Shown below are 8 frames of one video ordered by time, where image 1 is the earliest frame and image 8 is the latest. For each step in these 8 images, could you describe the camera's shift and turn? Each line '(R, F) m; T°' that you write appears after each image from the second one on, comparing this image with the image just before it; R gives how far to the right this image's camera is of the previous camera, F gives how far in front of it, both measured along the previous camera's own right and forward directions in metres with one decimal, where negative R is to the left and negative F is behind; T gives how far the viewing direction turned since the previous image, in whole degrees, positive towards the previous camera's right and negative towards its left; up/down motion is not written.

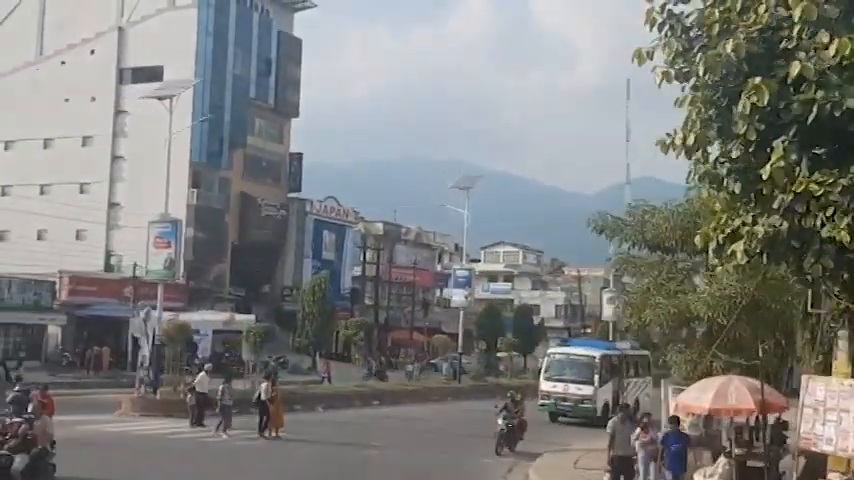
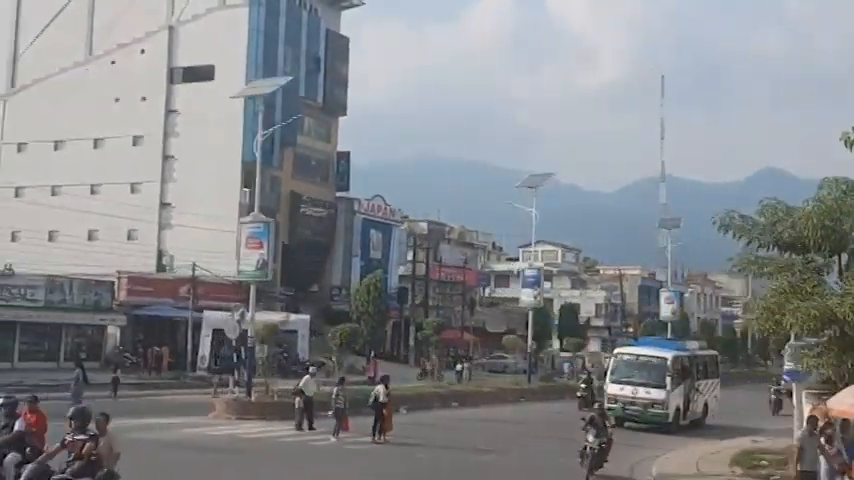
(-1.8, +0.3) m; -1°
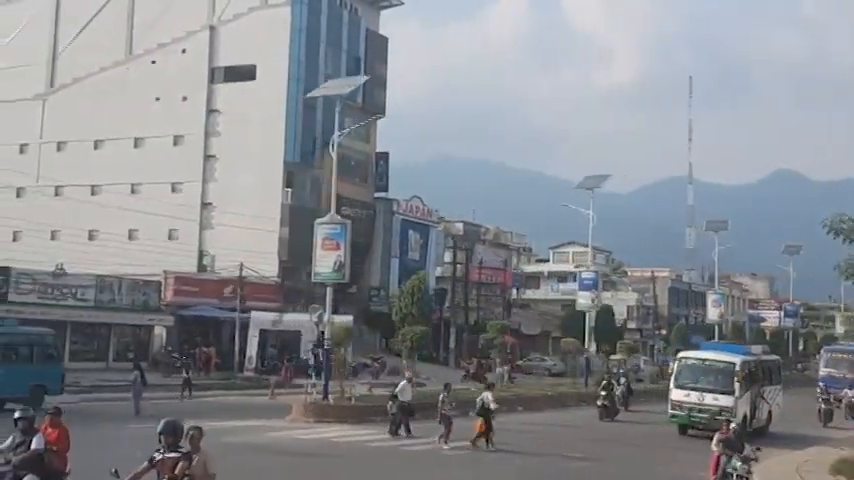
(-1.6, +0.3) m; -1°
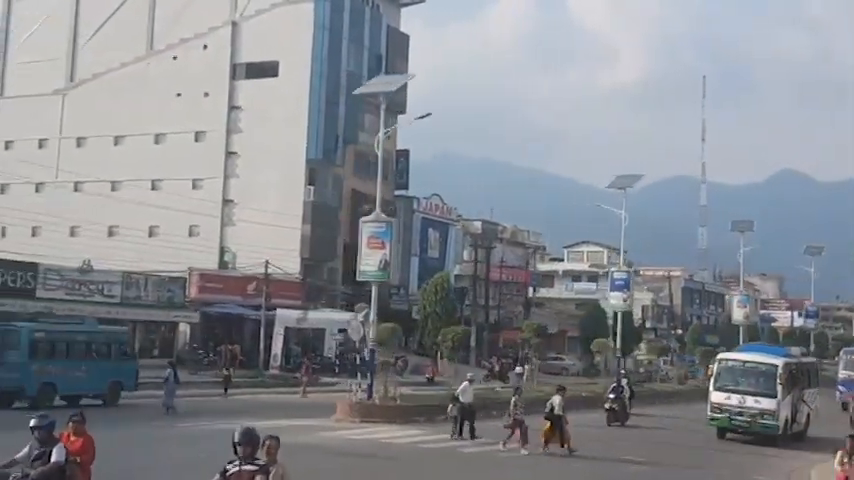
(-1.0, +0.2) m; 0°
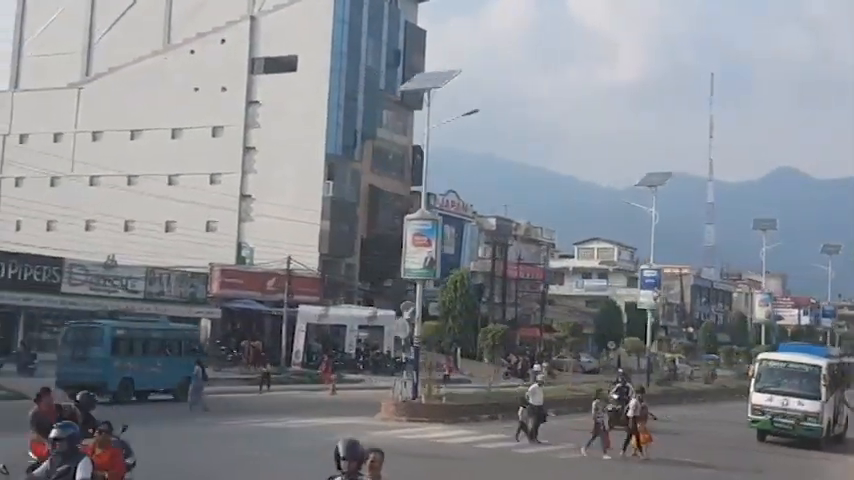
(-1.1, +0.2) m; 0°
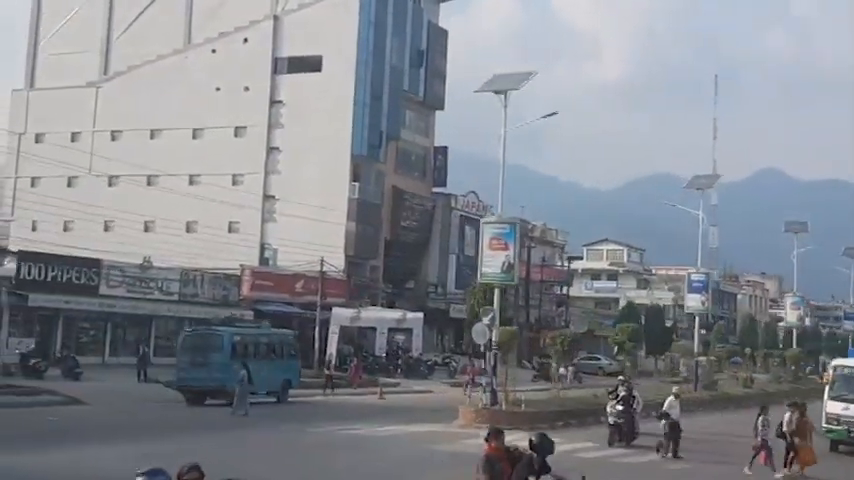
(-2.1, +0.4) m; +1°
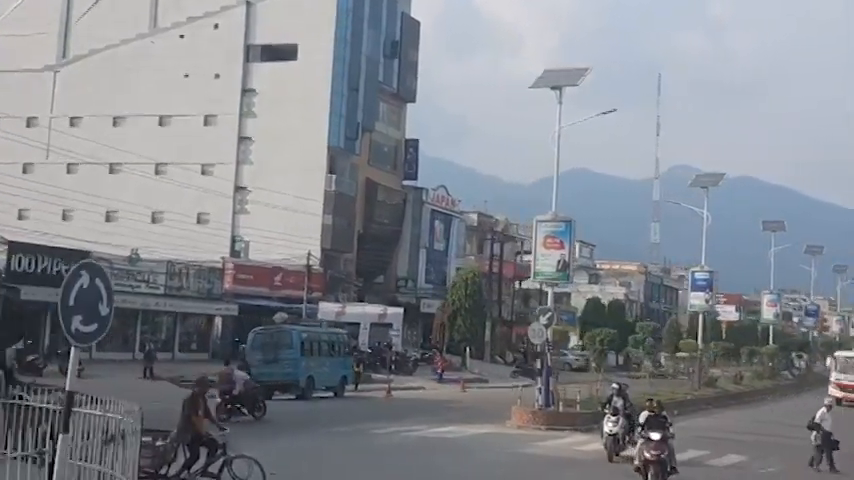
(-3.1, +0.9) m; +4°
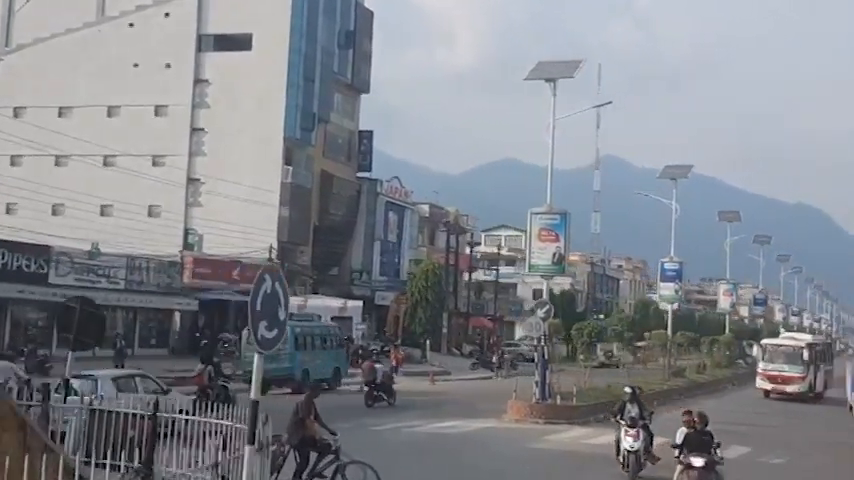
(-1.4, +0.4) m; +4°
